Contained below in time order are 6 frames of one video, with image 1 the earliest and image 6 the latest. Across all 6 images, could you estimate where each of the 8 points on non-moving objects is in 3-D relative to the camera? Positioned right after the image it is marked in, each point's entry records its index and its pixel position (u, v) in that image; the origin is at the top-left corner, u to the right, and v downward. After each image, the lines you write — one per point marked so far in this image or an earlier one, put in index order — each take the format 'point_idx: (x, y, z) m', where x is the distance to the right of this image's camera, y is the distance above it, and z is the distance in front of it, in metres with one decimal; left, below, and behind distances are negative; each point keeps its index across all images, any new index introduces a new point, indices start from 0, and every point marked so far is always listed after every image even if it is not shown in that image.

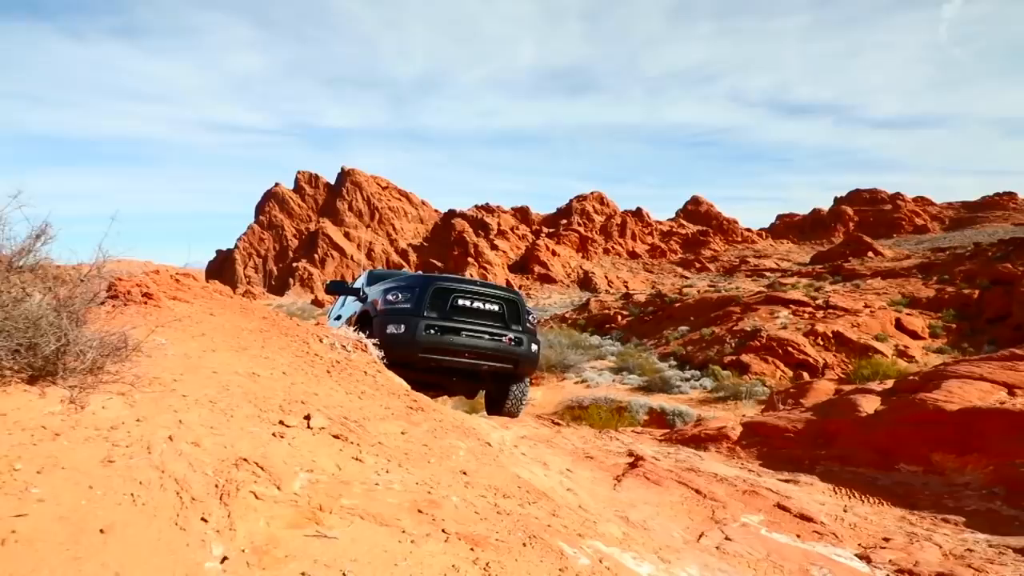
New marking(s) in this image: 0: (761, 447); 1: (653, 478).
0: (+2.6, -1.7, +8.2) m
1: (+1.2, -1.6, +6.4) m
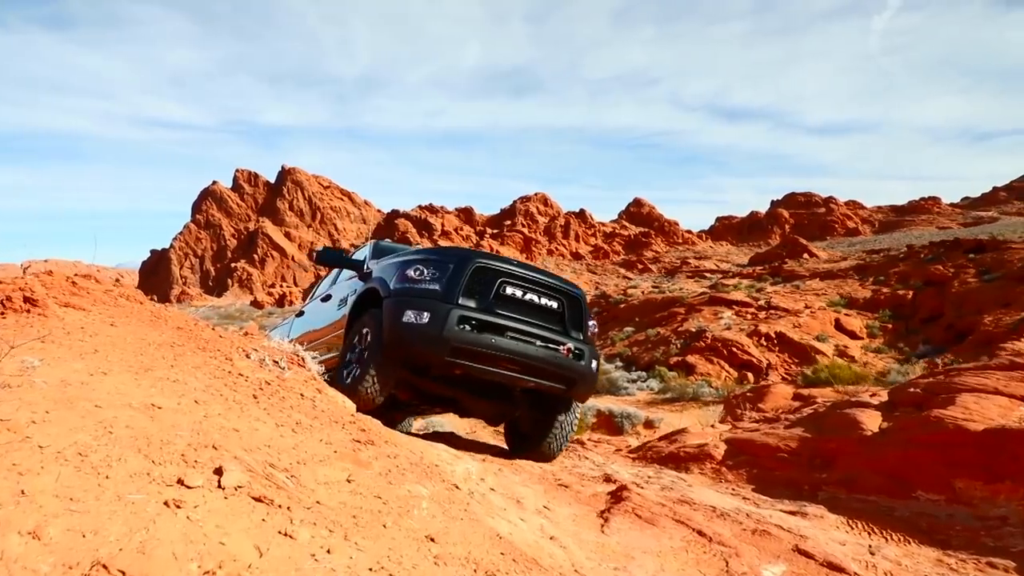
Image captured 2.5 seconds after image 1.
0: (+2.3, -1.7, +7.4) m
1: (+0.9, -1.6, +5.5) m
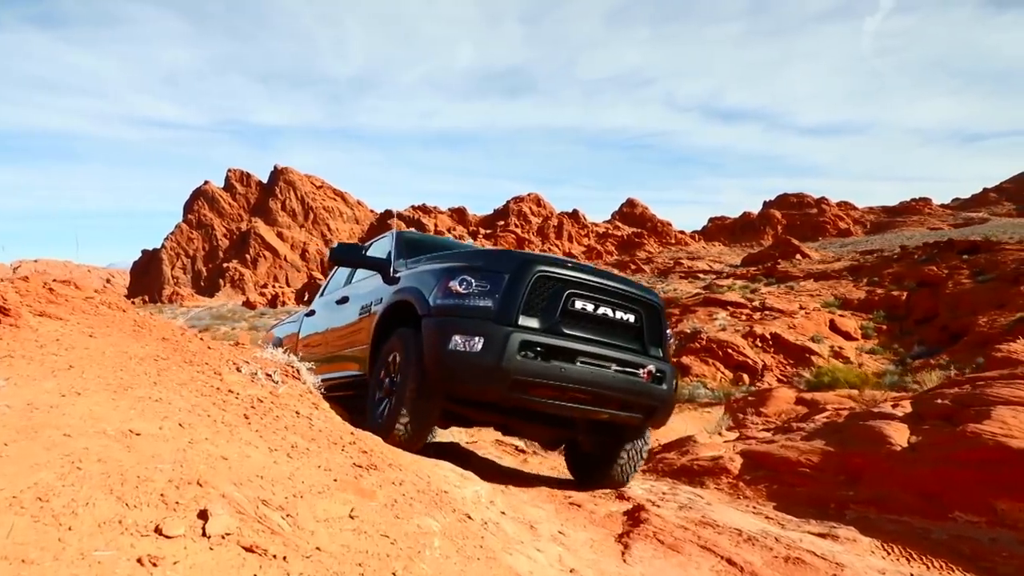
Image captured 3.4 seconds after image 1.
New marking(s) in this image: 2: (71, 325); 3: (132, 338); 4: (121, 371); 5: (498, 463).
0: (+2.3, -1.8, +7.0) m
1: (+1.0, -1.7, +5.1) m
2: (-2.9, -0.2, +5.0) m
3: (-2.6, -0.3, +5.2) m
4: (-2.2, -0.5, +4.4) m
5: (-0.1, -1.5, +6.7) m
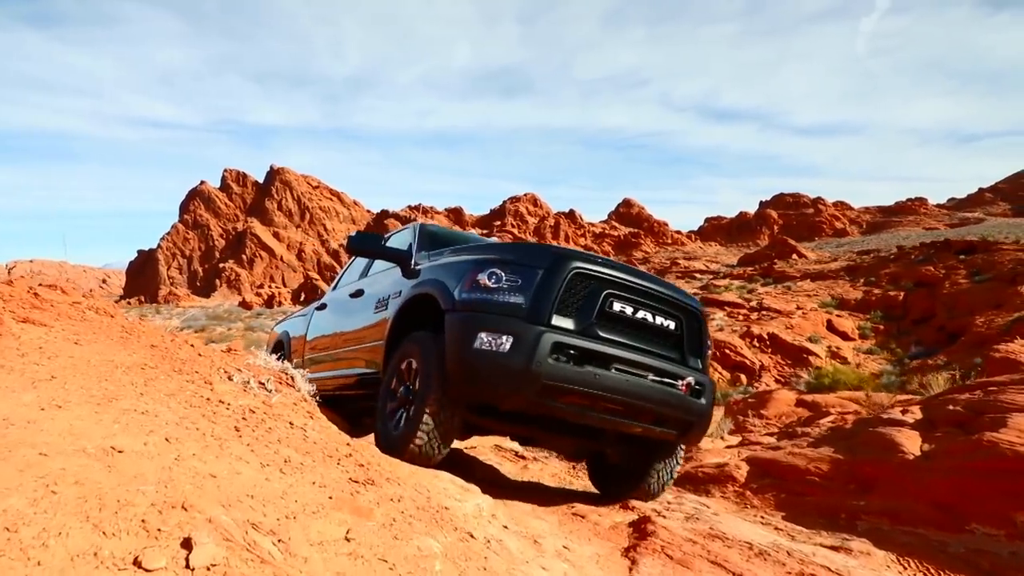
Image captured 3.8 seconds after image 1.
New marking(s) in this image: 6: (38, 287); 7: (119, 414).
0: (+2.3, -1.8, +6.8) m
1: (+1.0, -1.7, +4.9) m
2: (-2.8, -0.3, +4.8) m
3: (-2.5, -0.4, +5.0) m
4: (-2.2, -0.5, +4.2) m
5: (-0.1, -1.5, +6.5) m
6: (-3.4, 0.0, +5.6) m
7: (-1.9, -0.6, +3.7) m
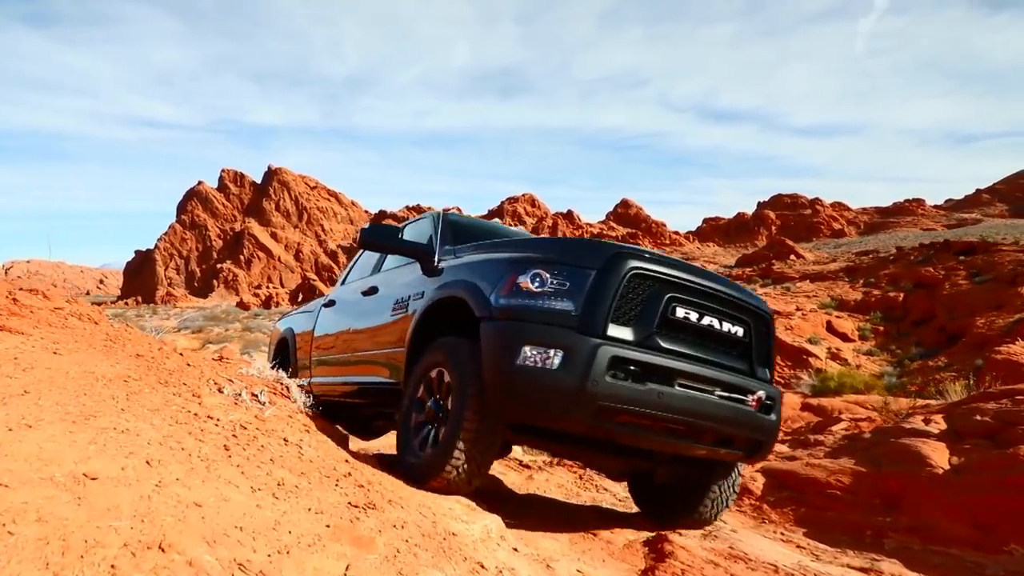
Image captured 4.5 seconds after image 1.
0: (+2.4, -1.8, +6.5) m
1: (+1.1, -1.7, +4.6) m
2: (-2.8, -0.3, +4.5) m
3: (-2.5, -0.4, +4.7) m
4: (-2.1, -0.5, +3.8) m
5: (-0.1, -1.6, +6.2) m
6: (-3.4, 0.0, +5.3) m
7: (-1.8, -0.6, +3.4) m
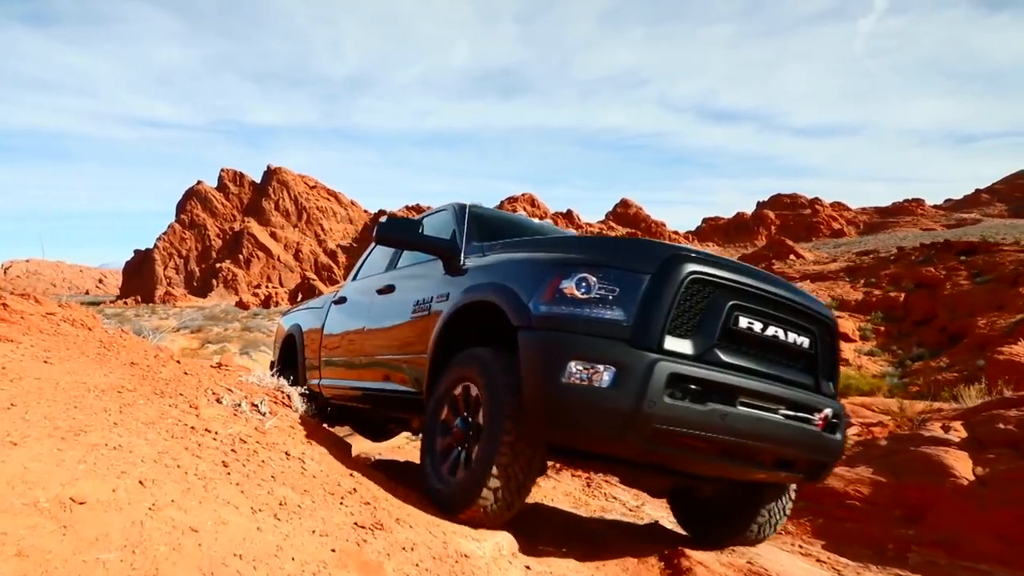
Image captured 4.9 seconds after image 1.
0: (+2.5, -1.9, +6.3) m
1: (+1.2, -1.8, +4.3) m
2: (-2.7, -0.3, +4.3) m
3: (-2.4, -0.4, +4.5) m
4: (-2.1, -0.6, +3.6) m
5: (0.0, -1.6, +6.0) m
6: (-3.3, -0.1, +5.1) m
7: (-1.8, -0.7, +3.2) m
